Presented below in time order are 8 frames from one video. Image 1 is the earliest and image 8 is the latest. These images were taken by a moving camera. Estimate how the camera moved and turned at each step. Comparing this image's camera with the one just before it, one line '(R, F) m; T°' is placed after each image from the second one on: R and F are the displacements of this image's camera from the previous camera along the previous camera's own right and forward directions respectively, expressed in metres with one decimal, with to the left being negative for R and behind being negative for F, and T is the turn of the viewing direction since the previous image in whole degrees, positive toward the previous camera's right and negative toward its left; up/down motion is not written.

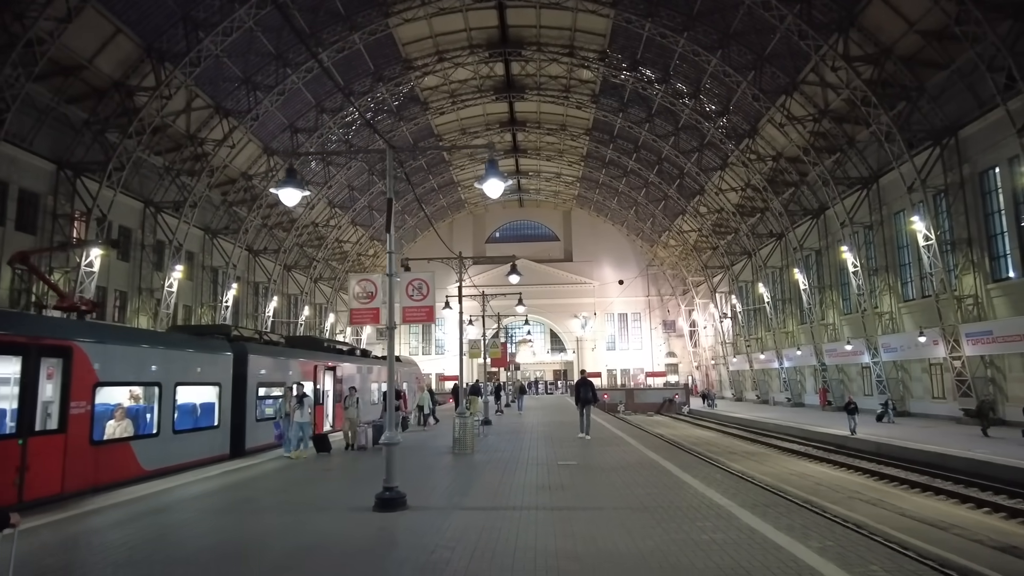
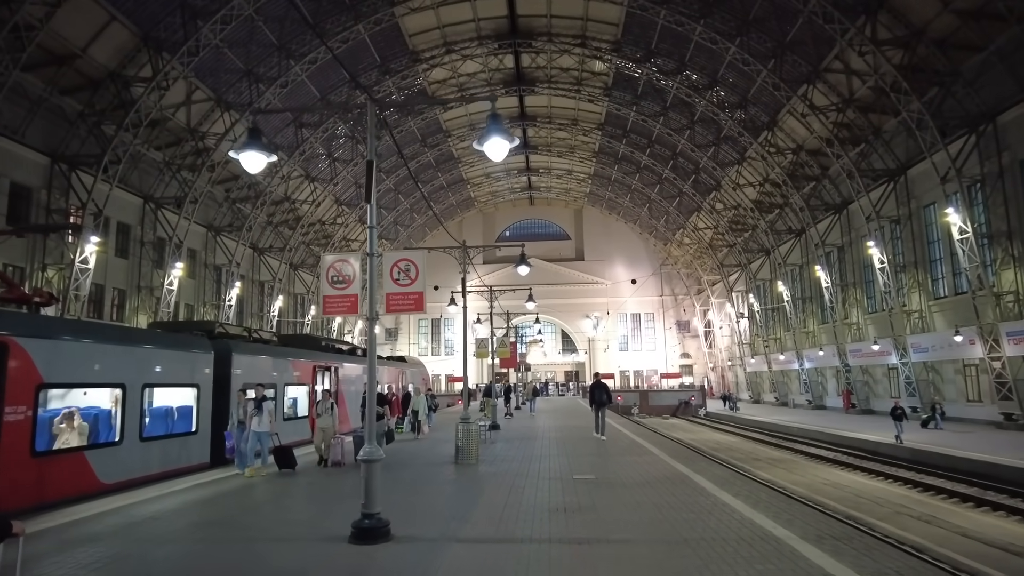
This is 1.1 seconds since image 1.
(0.0, +1.1) m; -1°
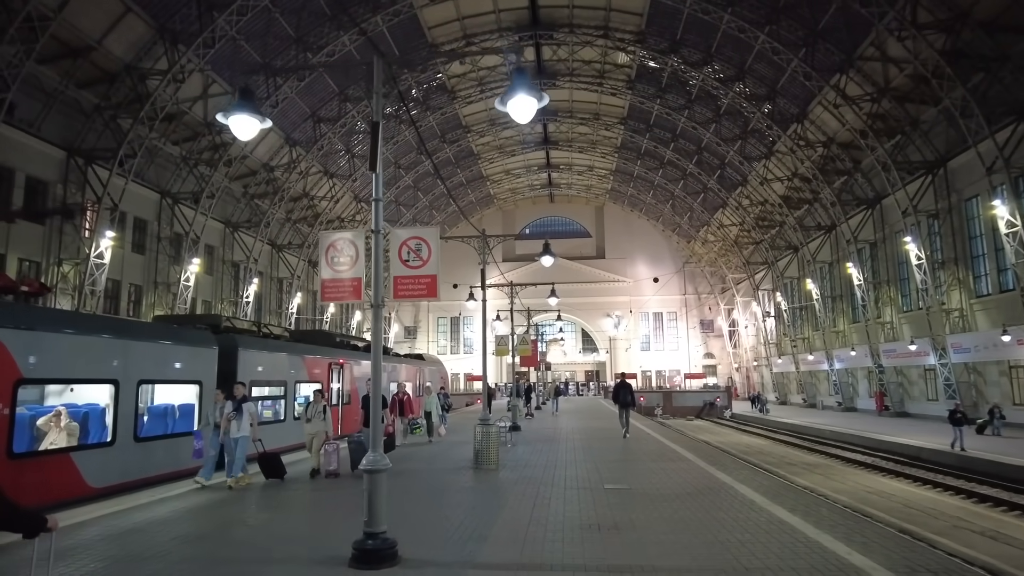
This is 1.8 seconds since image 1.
(-0.1, +0.7) m; -2°
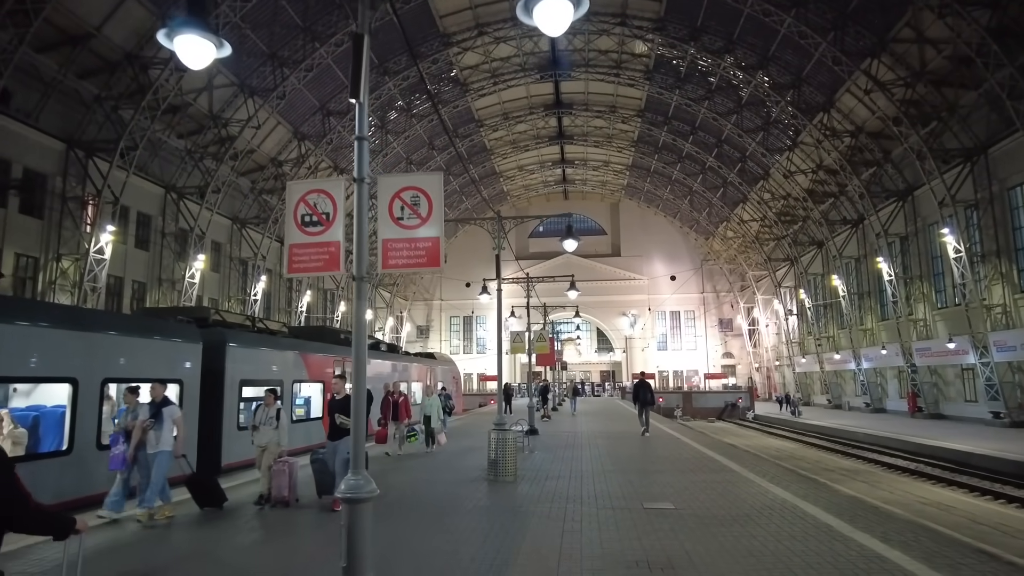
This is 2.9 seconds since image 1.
(-0.1, +1.1) m; -1°
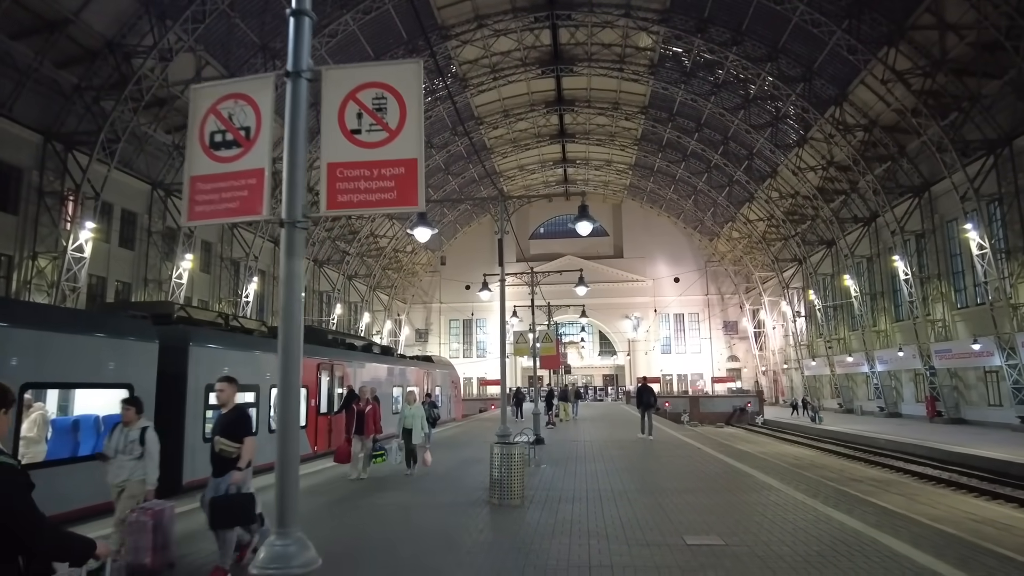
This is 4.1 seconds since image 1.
(-0.1, +1.1) m; 0°
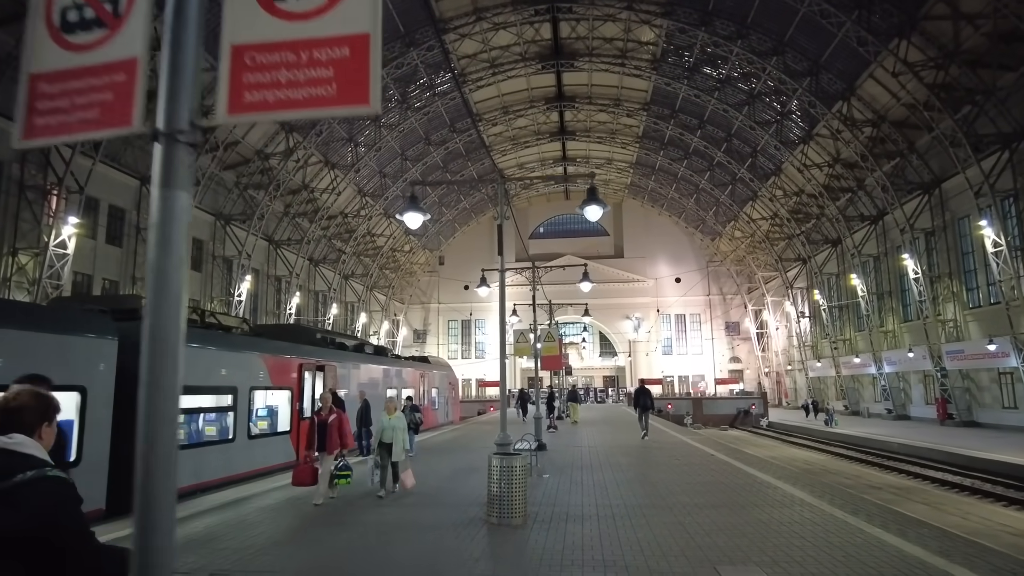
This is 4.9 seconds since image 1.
(0.0, +0.8) m; 0°
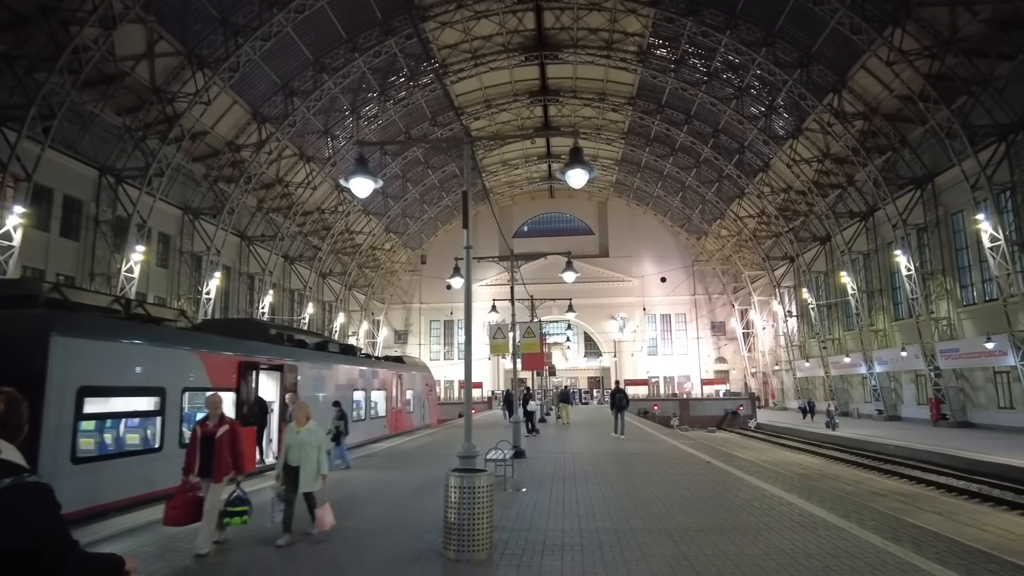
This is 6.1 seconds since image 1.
(+0.2, +1.1) m; +1°
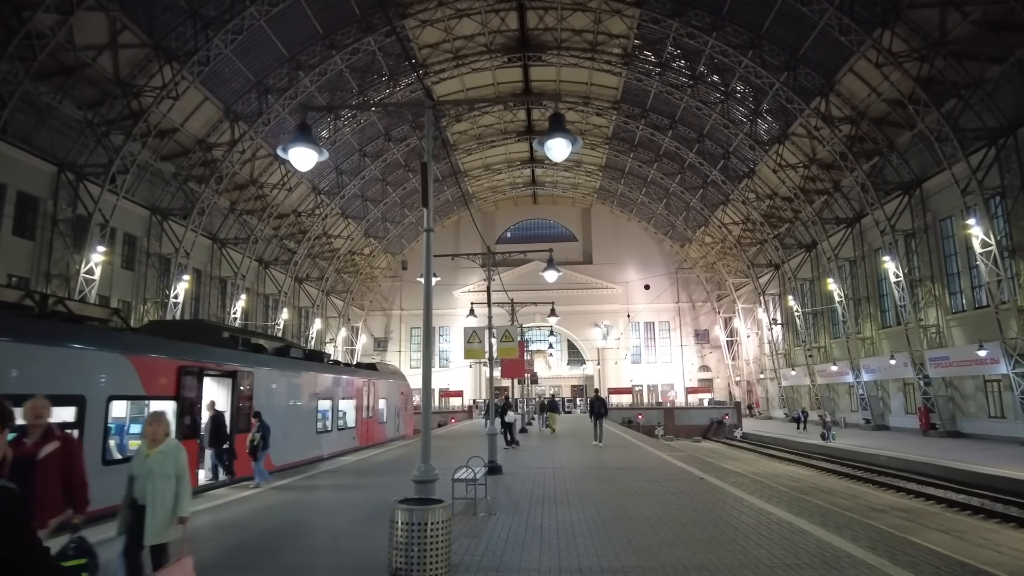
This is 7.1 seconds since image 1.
(+0.1, +0.9) m; +1°
